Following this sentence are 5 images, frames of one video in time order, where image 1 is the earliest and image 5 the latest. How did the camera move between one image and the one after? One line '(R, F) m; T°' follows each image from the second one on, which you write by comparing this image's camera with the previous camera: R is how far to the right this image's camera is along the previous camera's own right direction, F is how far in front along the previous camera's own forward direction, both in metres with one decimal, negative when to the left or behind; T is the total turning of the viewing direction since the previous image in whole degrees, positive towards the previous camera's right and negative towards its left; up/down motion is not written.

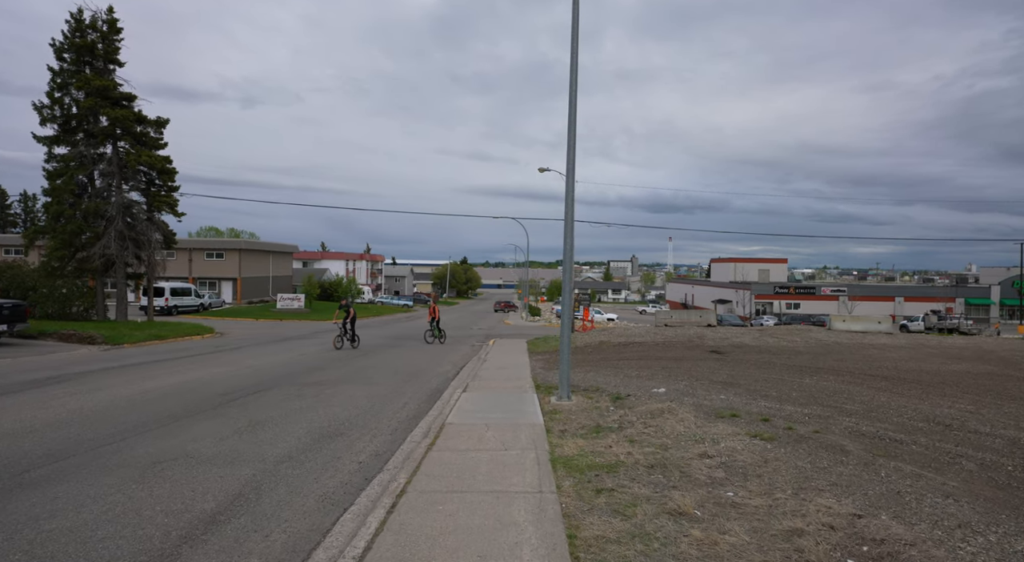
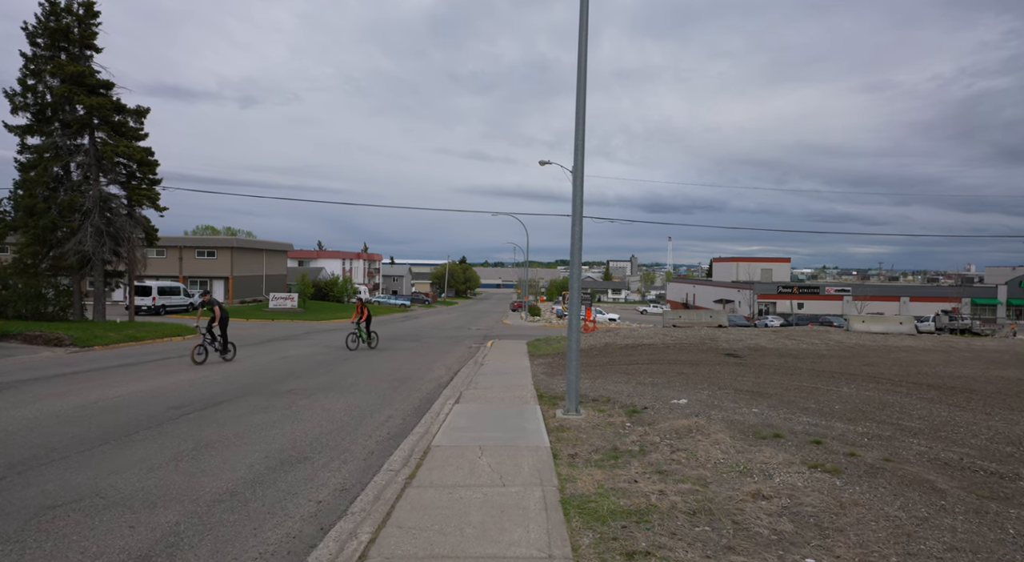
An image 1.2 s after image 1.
(0.0, +1.4) m; 0°
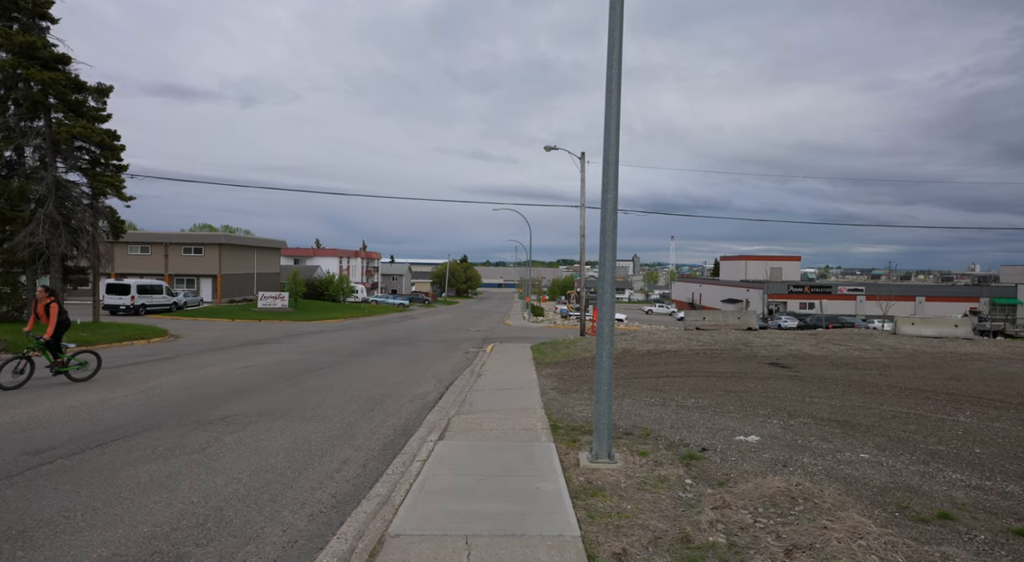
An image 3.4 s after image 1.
(0.0, +2.7) m; 0°
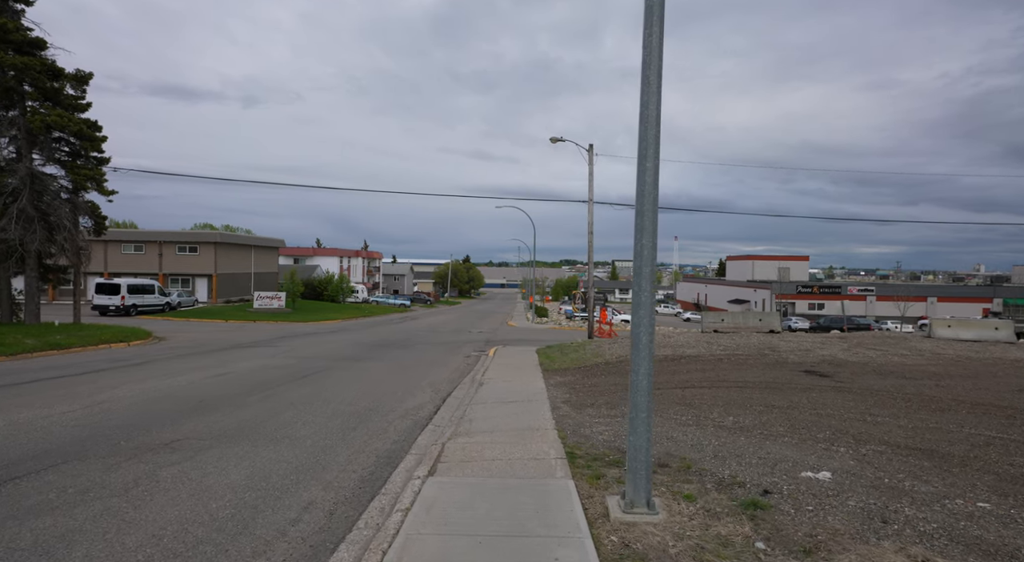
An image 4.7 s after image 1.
(-0.1, +1.5) m; 0°
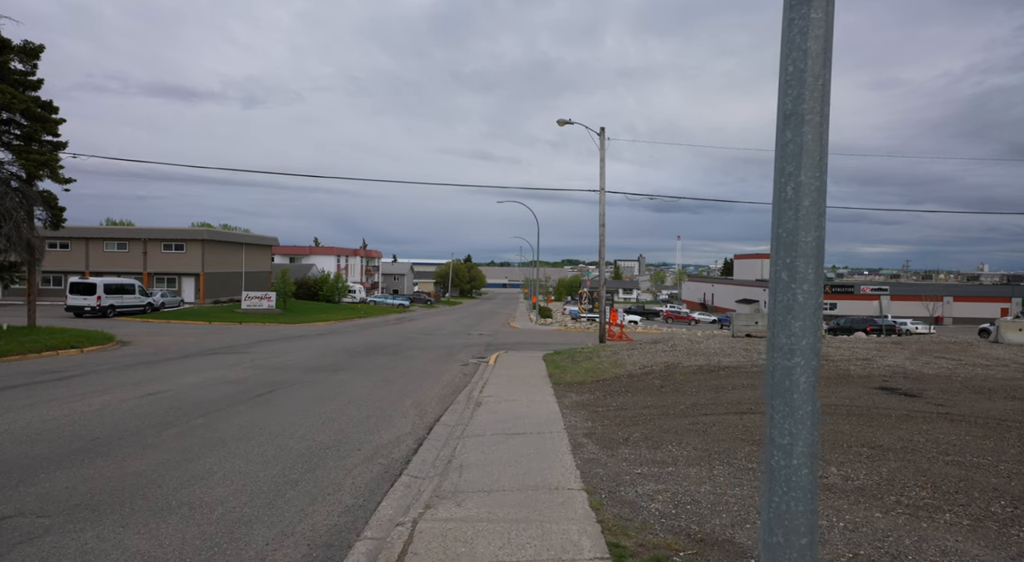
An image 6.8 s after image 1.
(-0.1, +2.5) m; 0°
